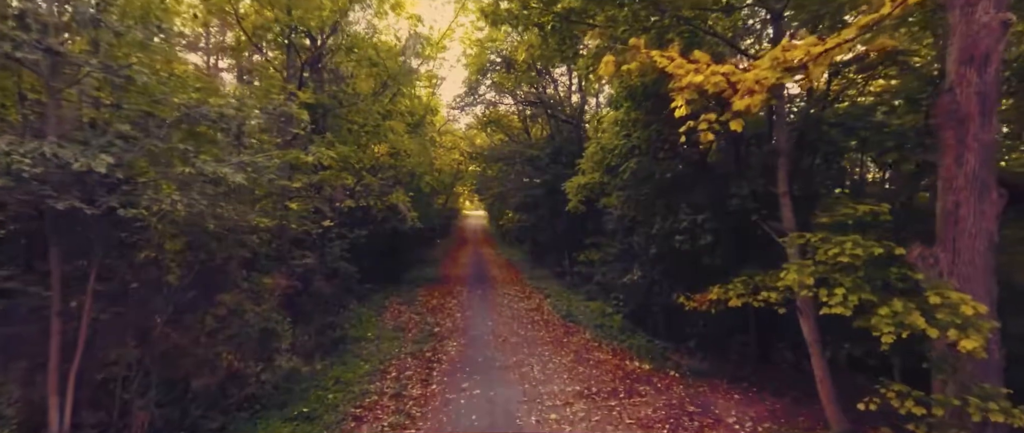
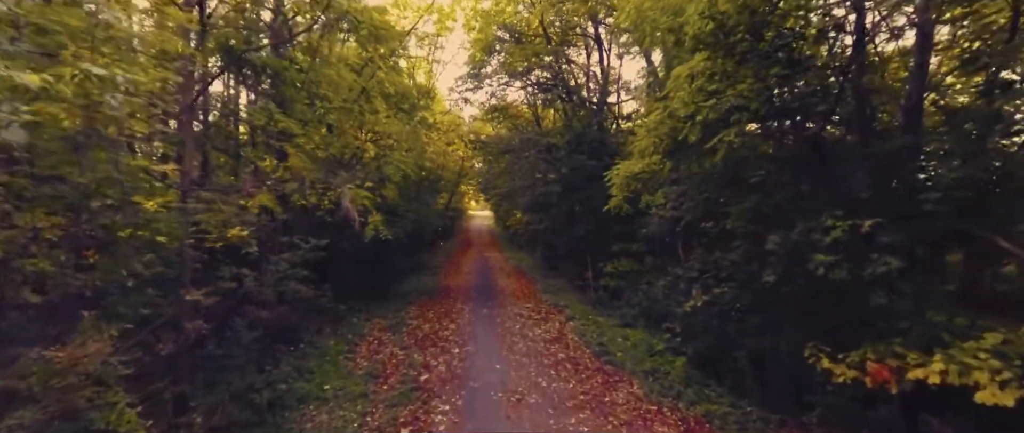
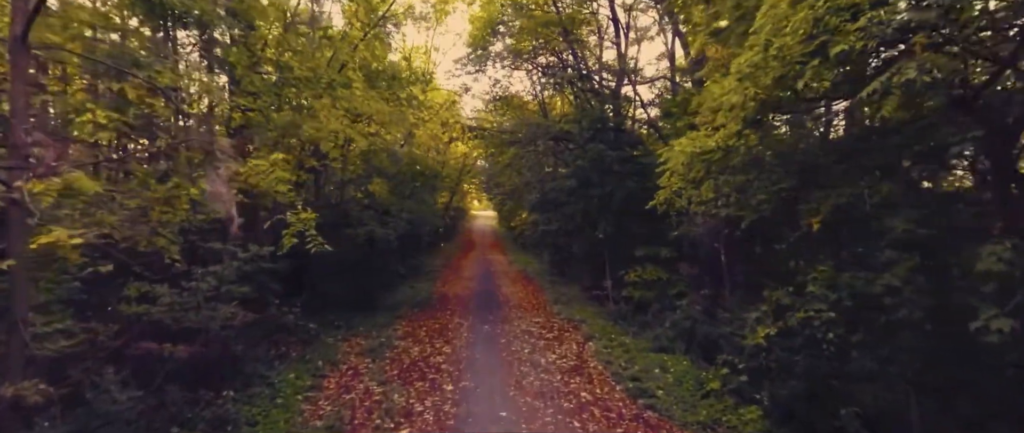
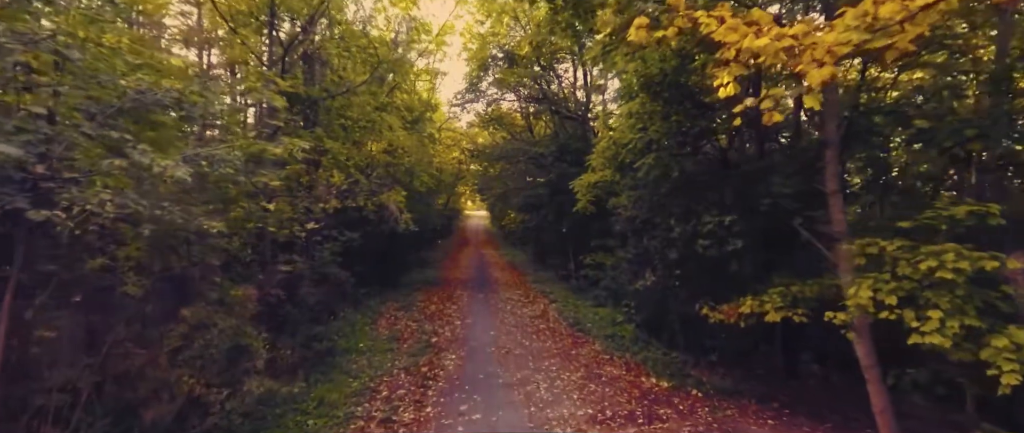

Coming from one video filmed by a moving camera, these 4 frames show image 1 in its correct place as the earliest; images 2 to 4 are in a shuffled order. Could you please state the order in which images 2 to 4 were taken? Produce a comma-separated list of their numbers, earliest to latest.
4, 2, 3
